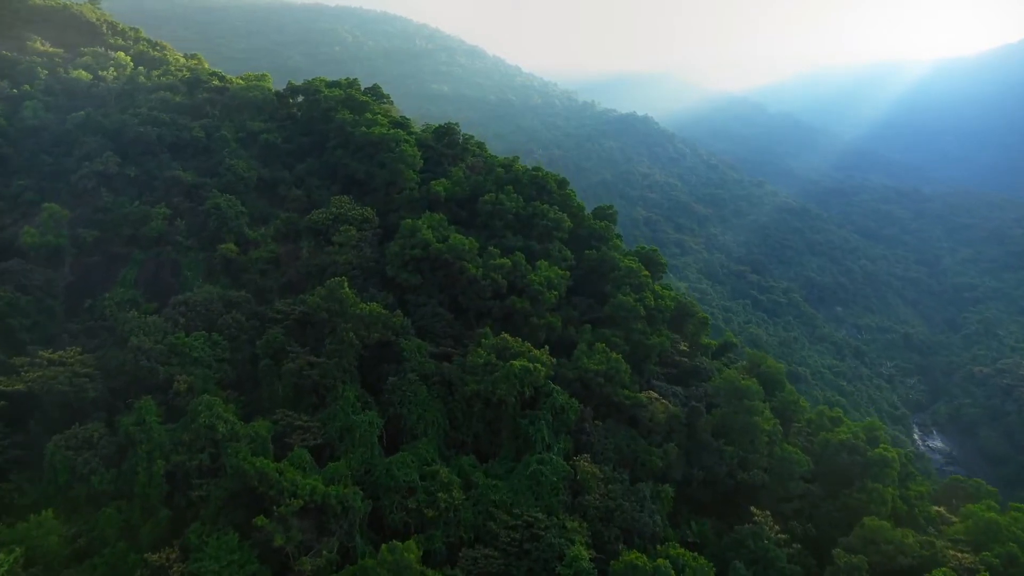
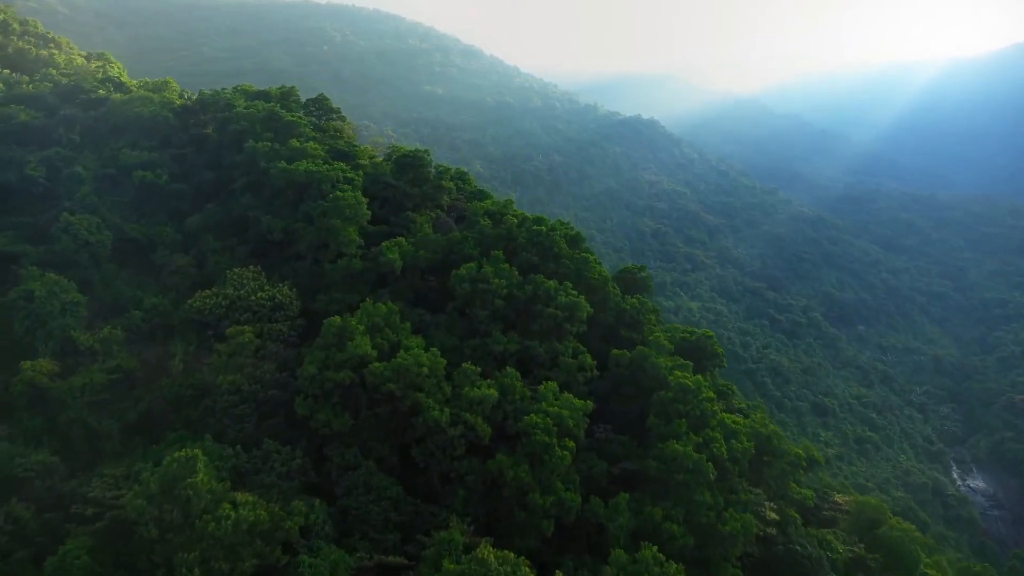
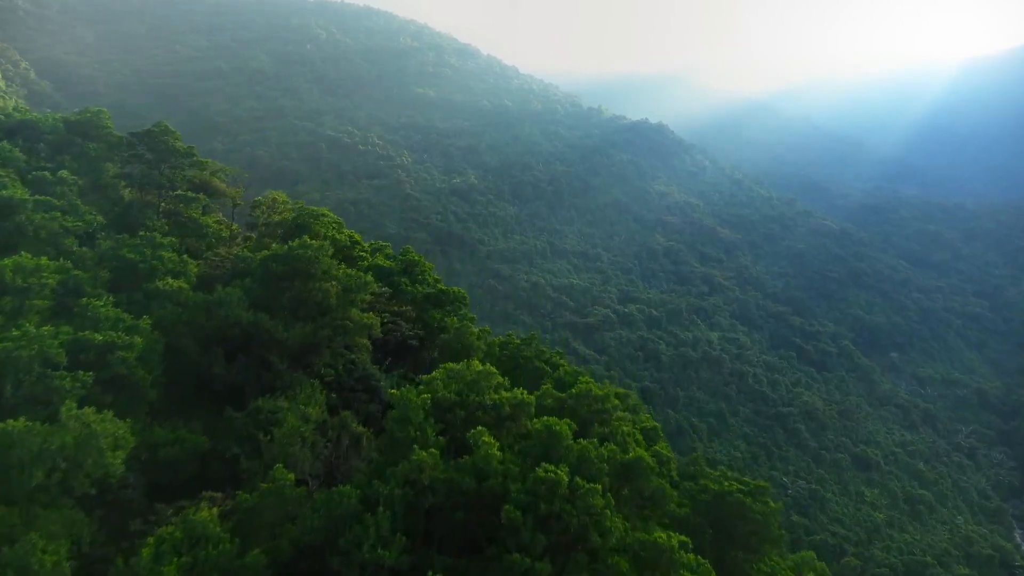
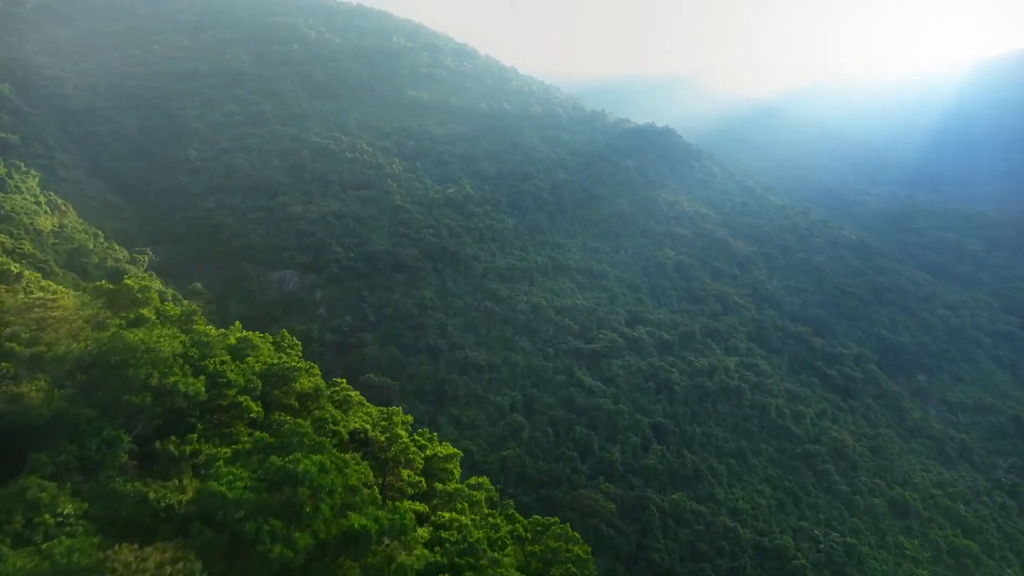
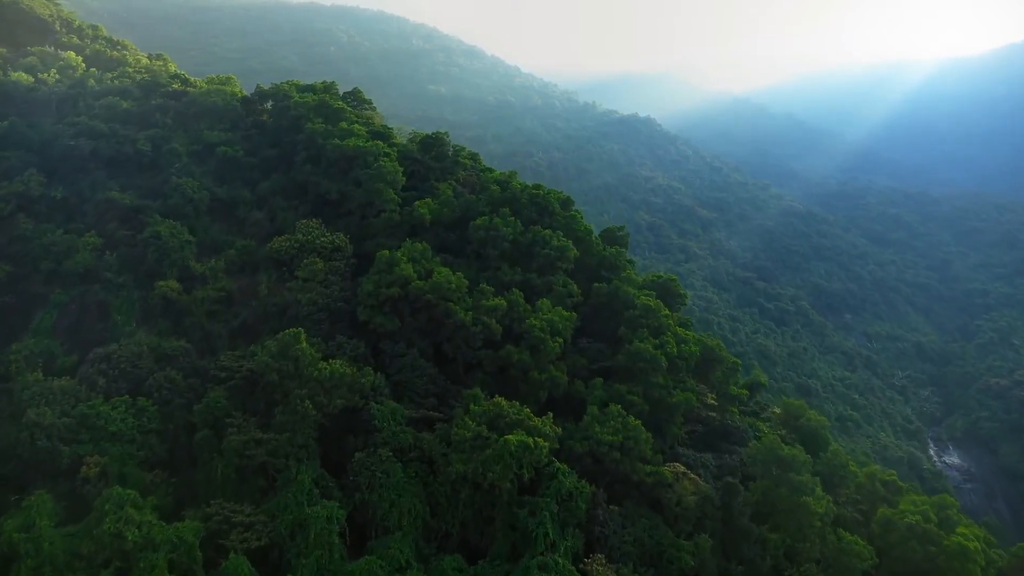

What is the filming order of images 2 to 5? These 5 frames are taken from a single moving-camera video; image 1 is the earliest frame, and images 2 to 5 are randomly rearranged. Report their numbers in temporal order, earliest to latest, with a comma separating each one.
5, 2, 3, 4
